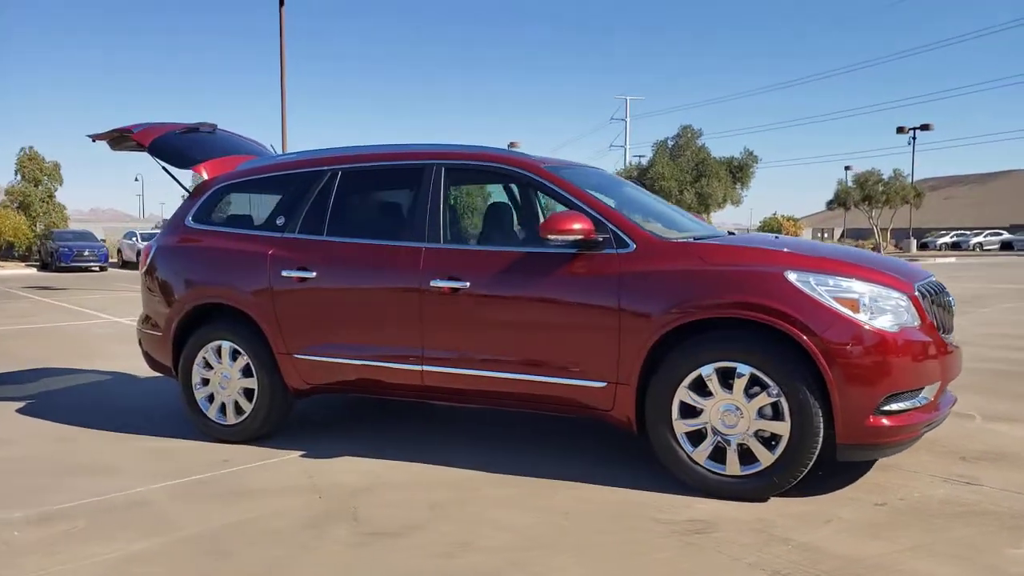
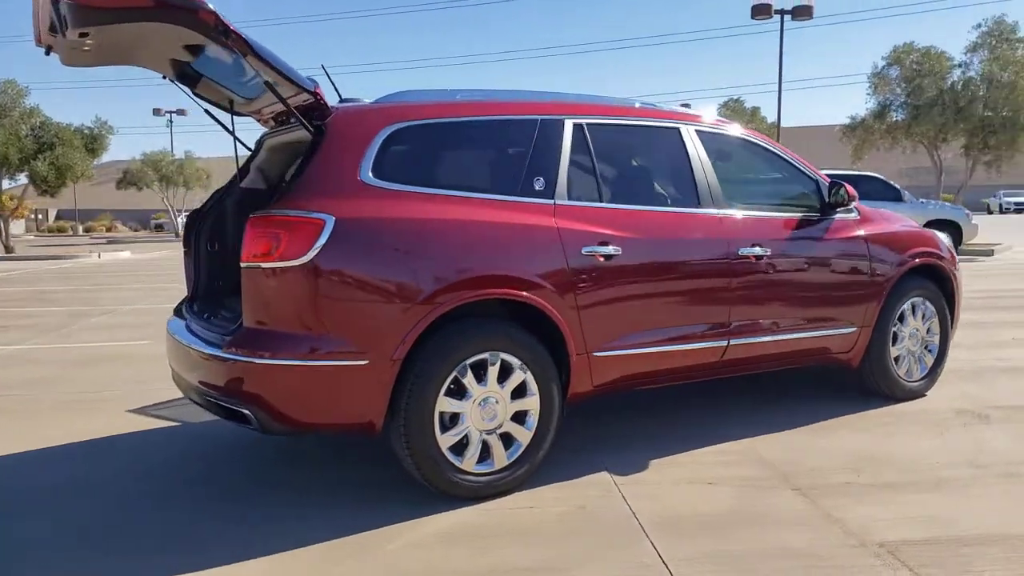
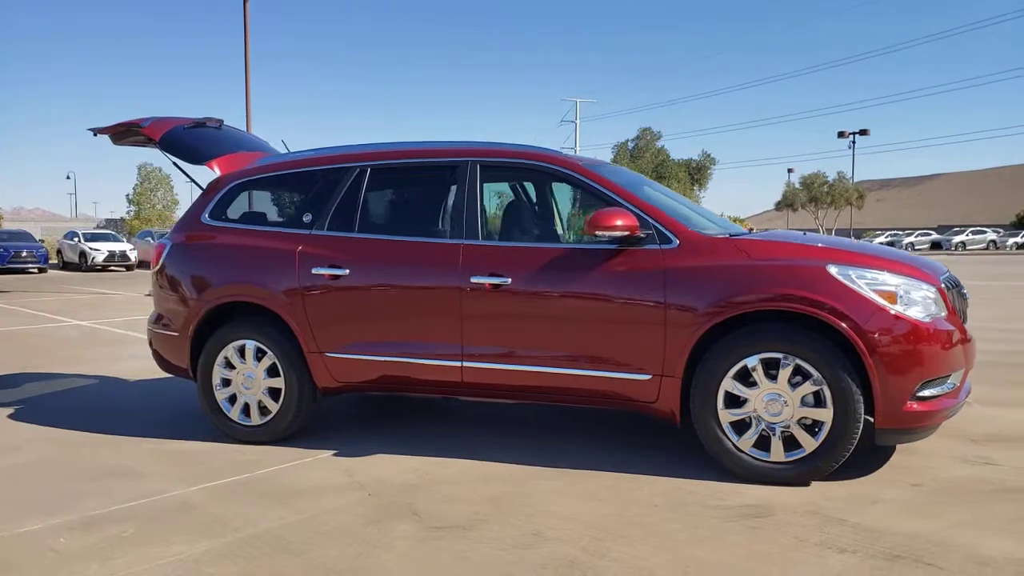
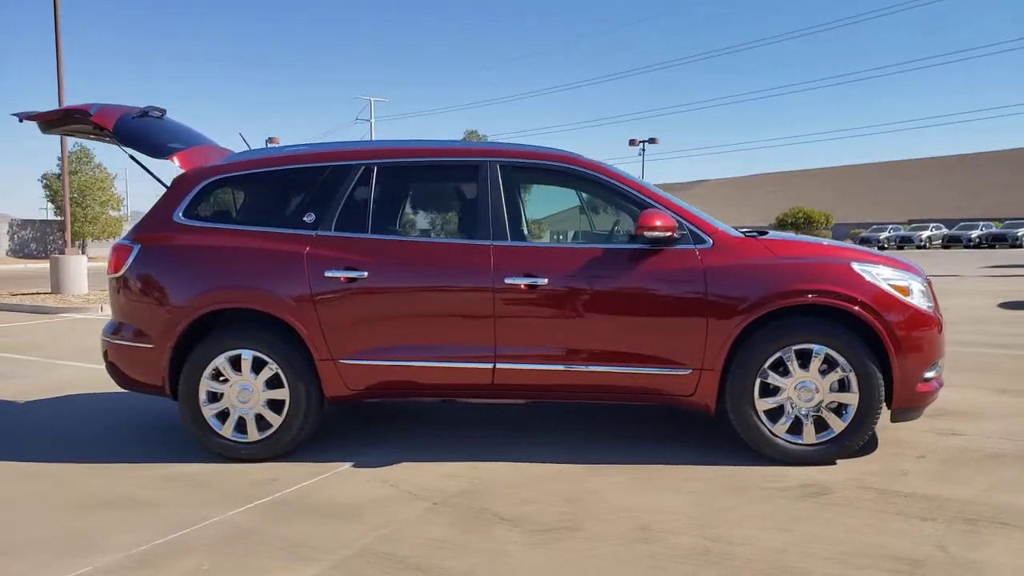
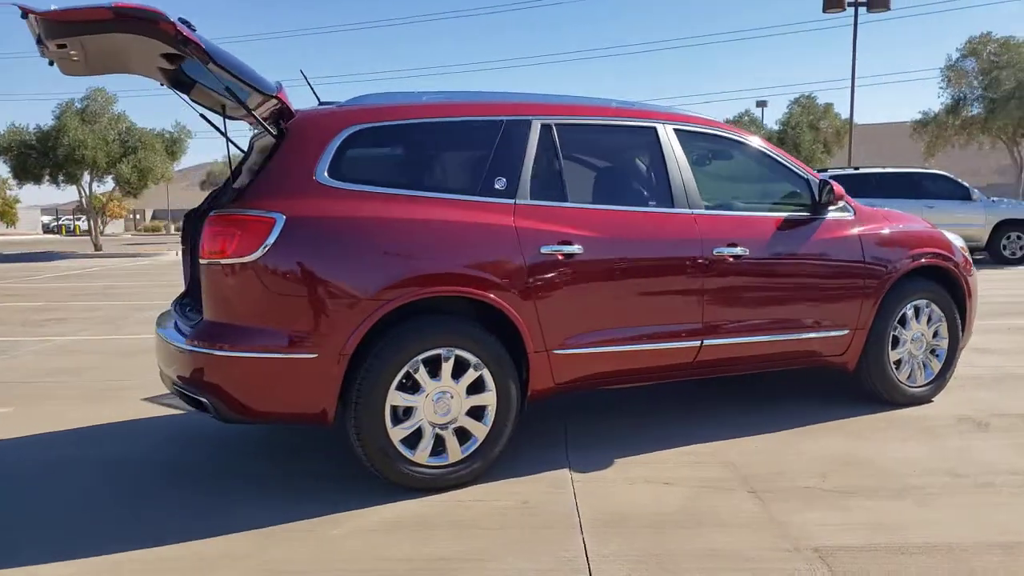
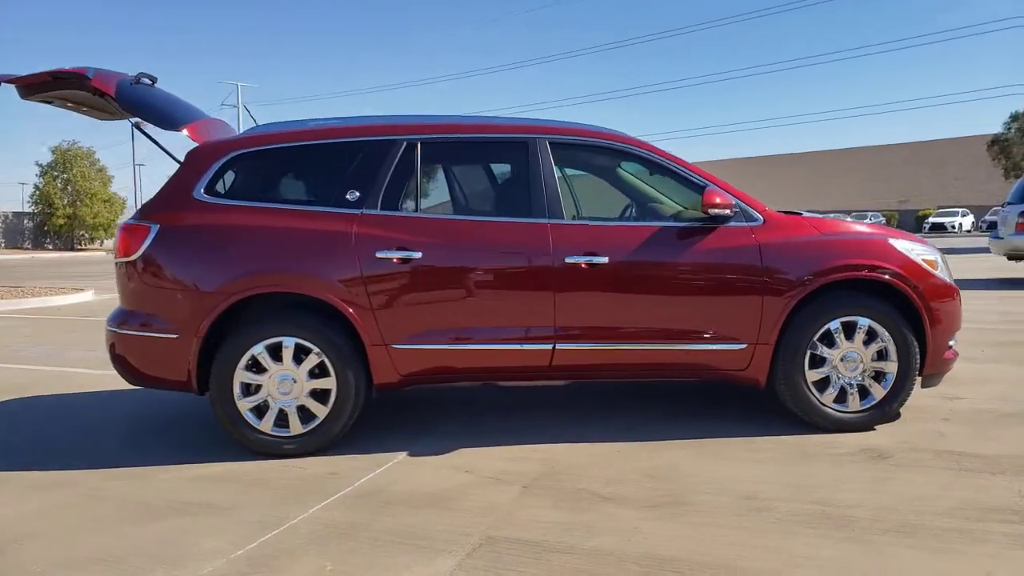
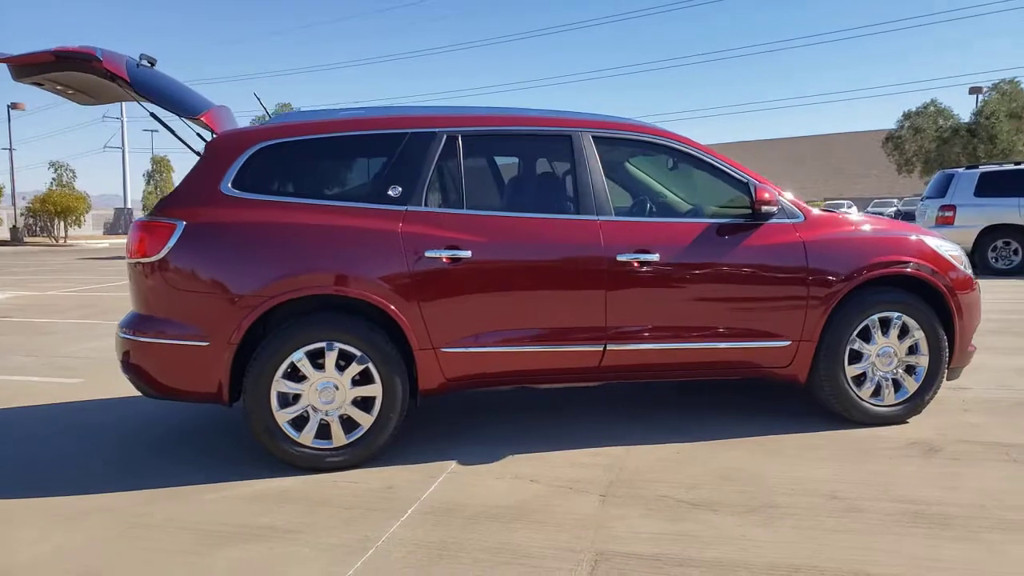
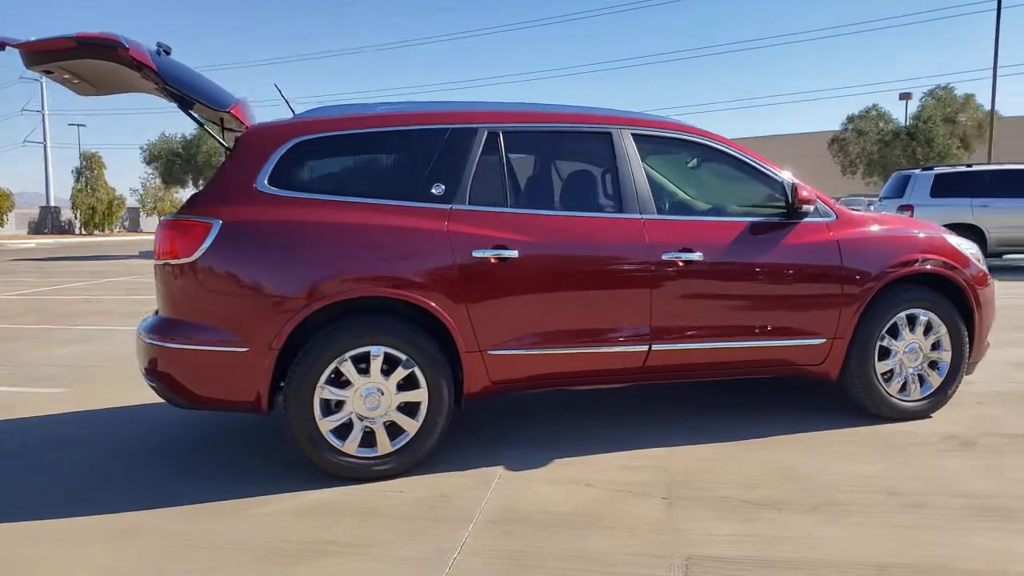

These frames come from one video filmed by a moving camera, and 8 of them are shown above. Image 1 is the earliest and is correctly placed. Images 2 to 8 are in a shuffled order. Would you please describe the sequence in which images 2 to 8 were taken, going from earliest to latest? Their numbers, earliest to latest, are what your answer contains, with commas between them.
3, 4, 6, 7, 8, 5, 2
